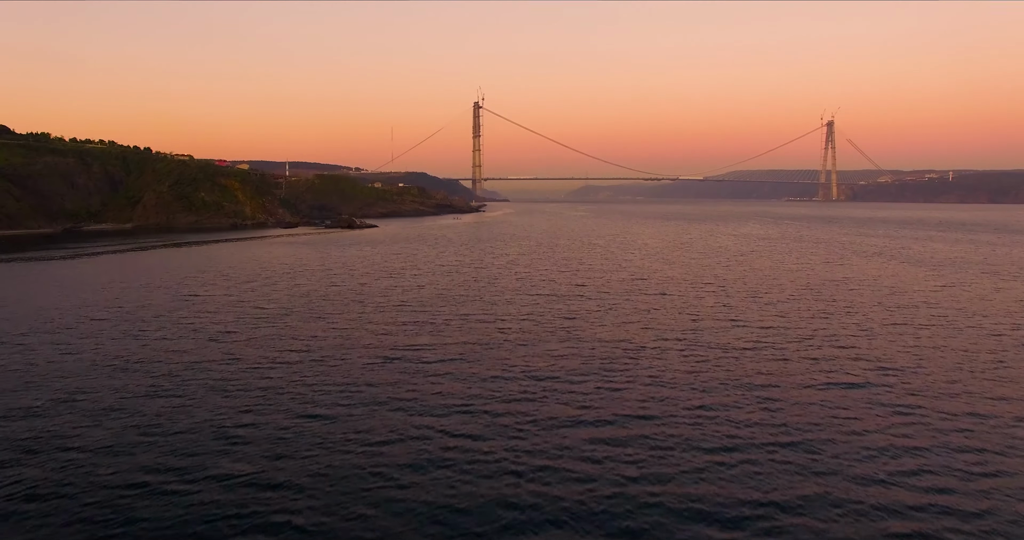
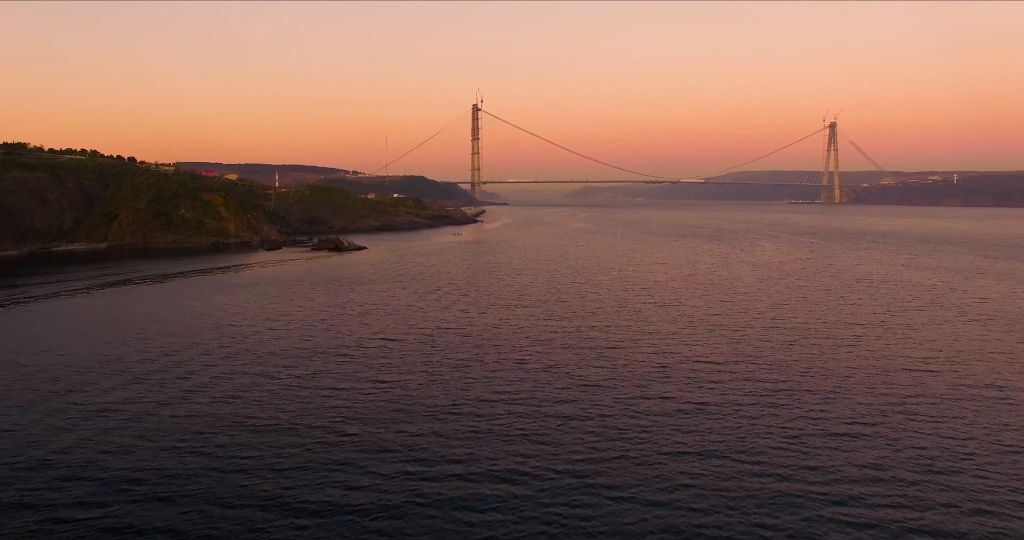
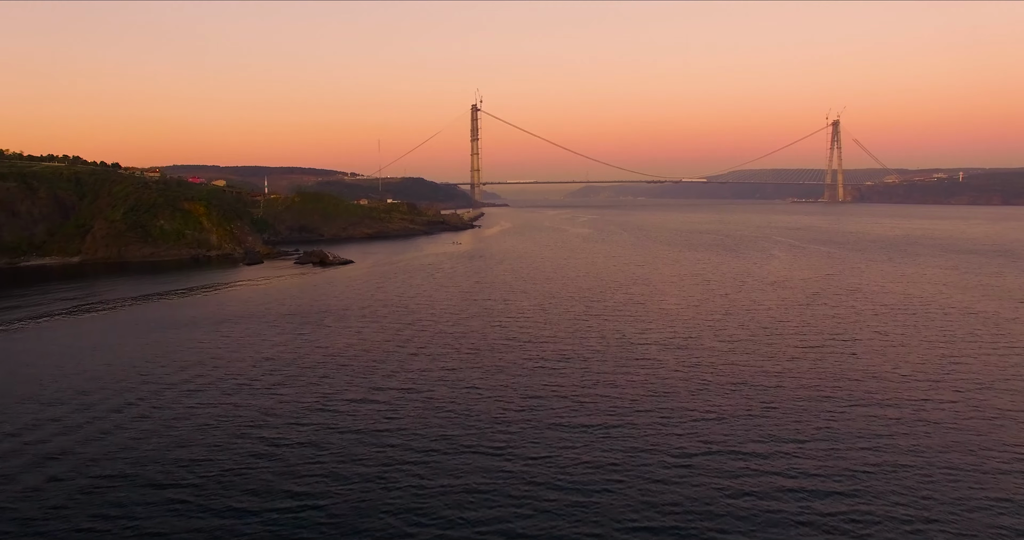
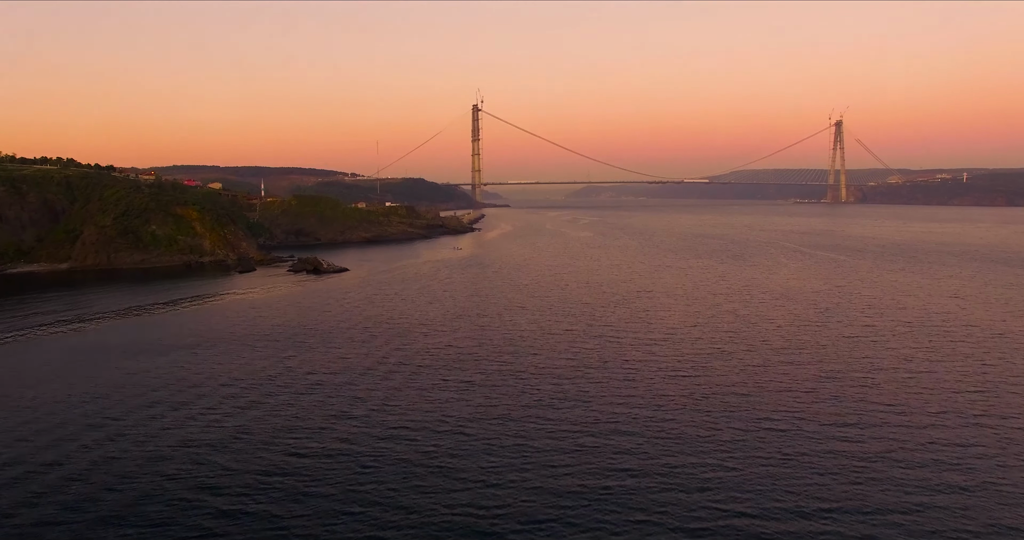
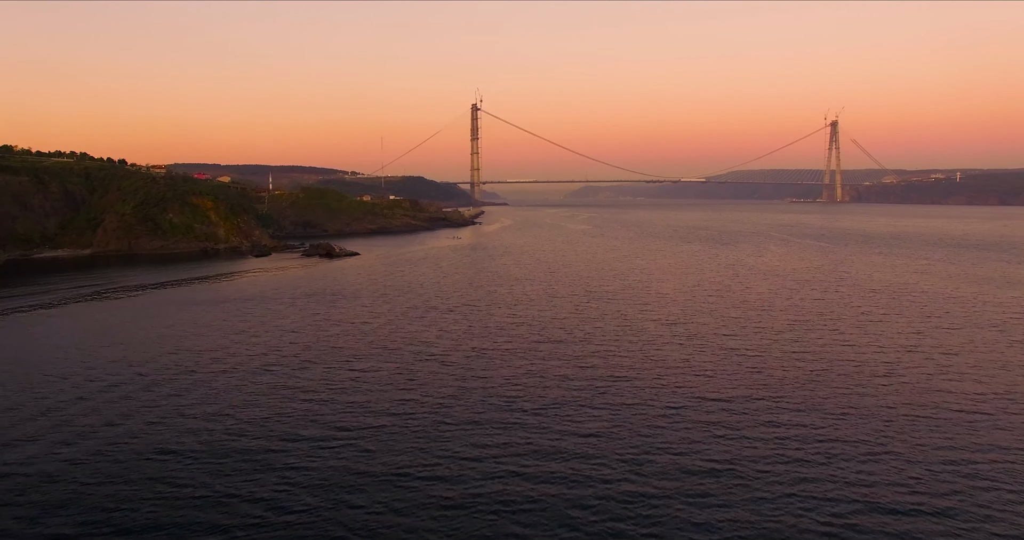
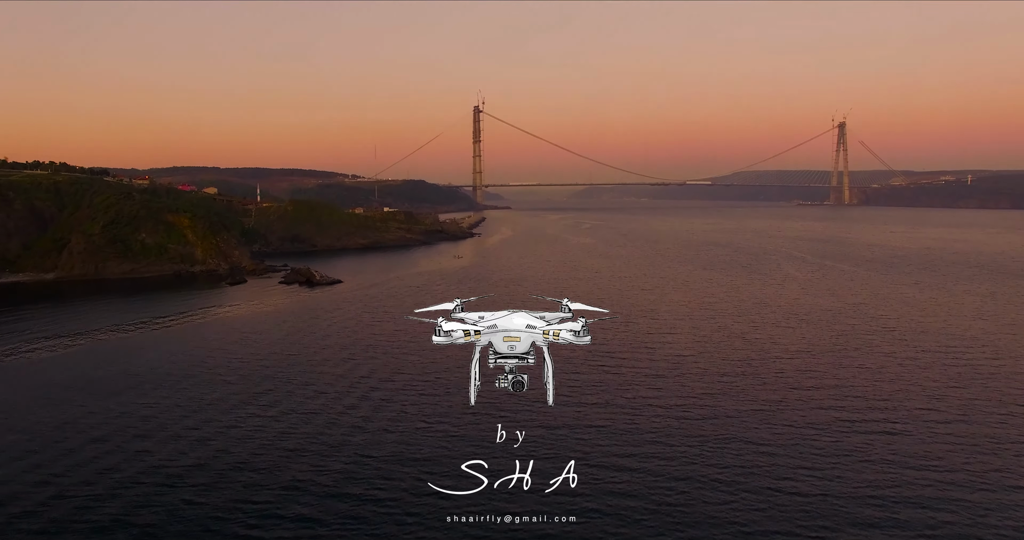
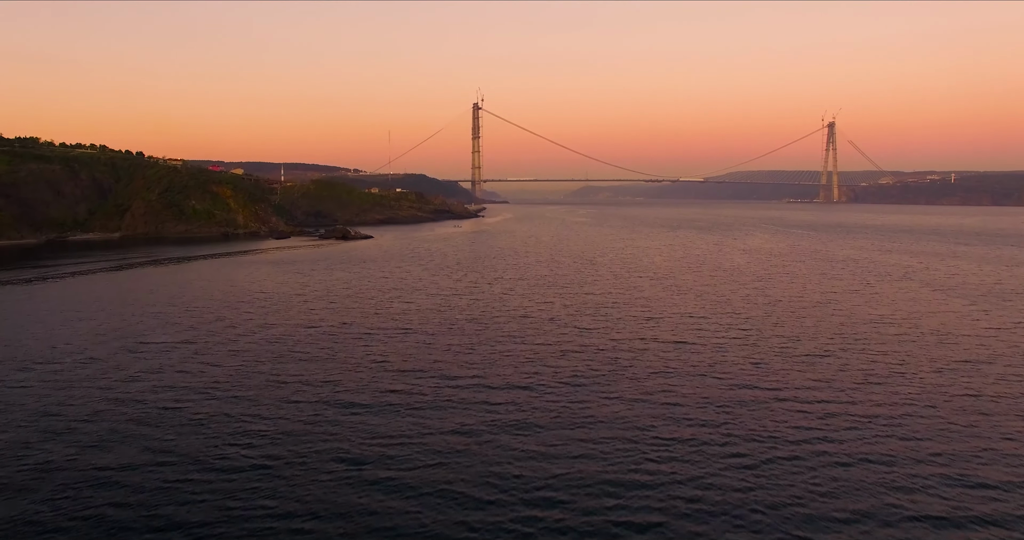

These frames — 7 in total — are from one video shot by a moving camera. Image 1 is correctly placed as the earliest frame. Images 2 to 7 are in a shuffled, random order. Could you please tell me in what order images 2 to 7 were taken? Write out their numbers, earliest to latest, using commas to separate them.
7, 2, 5, 3, 4, 6
